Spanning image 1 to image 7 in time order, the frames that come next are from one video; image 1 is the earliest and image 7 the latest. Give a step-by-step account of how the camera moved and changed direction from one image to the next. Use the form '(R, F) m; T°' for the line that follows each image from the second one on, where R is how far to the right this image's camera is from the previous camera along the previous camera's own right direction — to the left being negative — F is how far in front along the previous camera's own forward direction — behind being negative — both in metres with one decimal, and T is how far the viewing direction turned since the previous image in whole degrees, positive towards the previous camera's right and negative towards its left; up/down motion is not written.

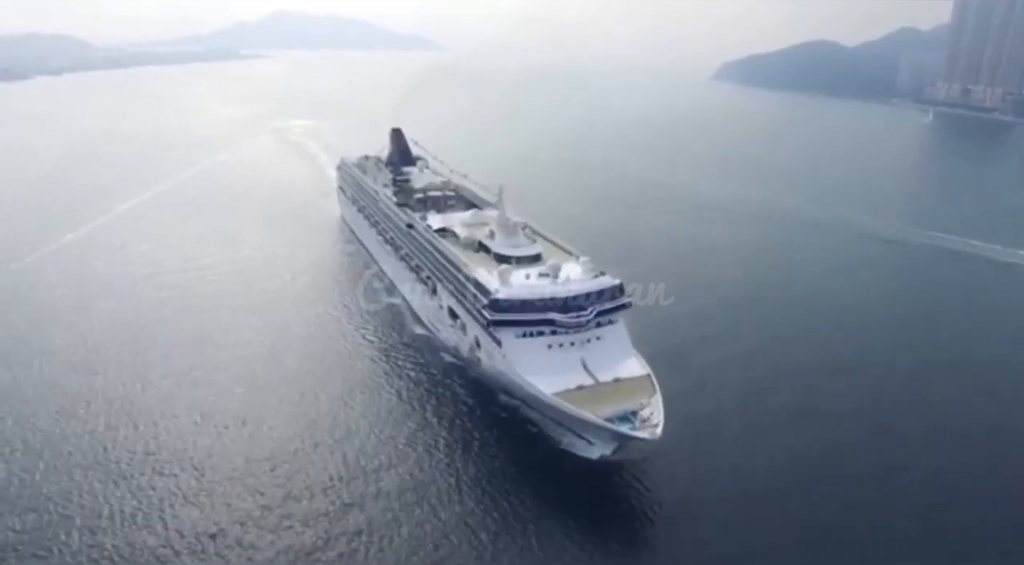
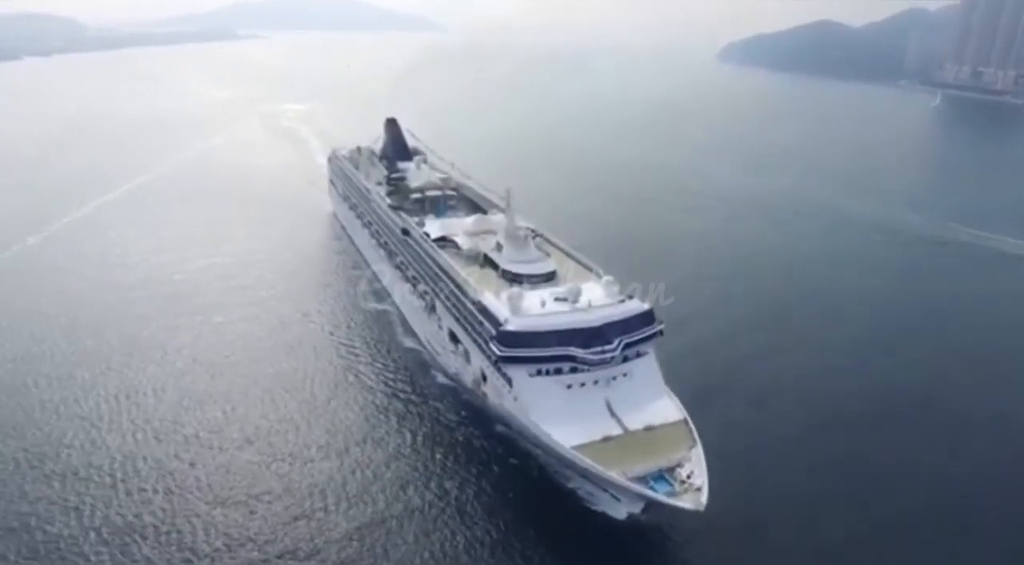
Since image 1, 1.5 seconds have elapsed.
(-0.5, +5.7) m; 0°
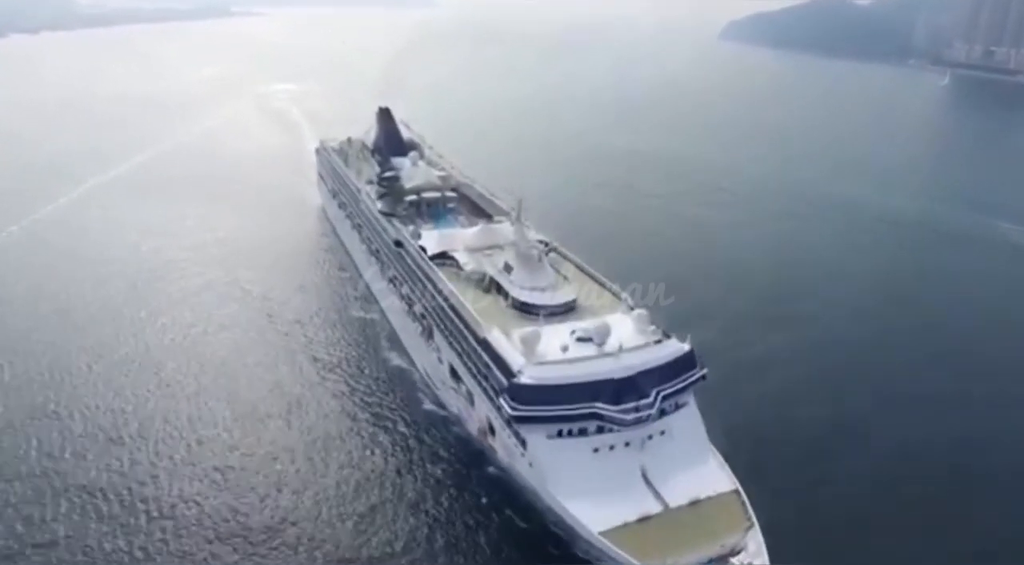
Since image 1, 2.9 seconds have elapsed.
(-0.5, +5.7) m; 0°
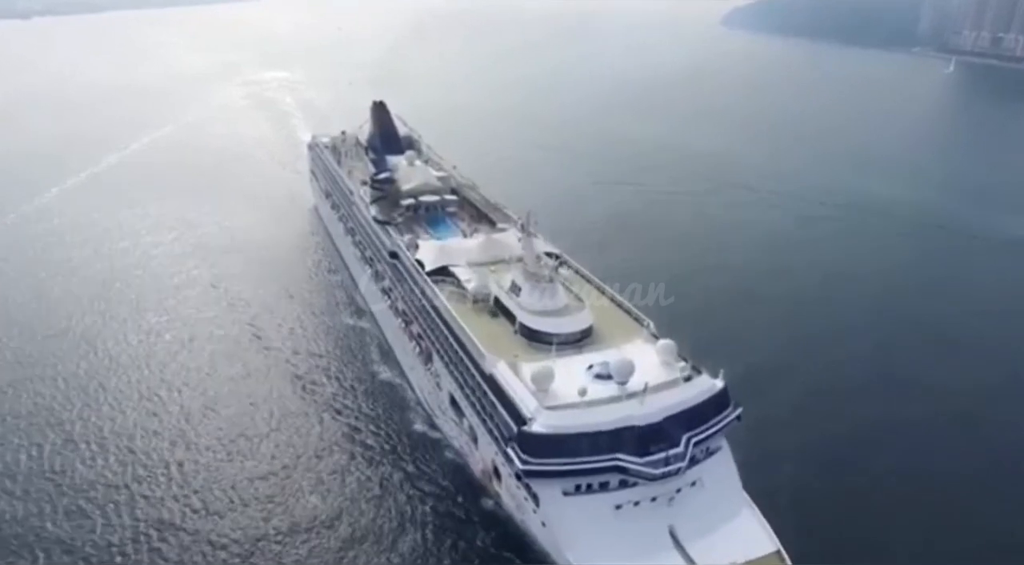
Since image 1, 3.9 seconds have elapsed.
(-0.3, +3.4) m; 0°
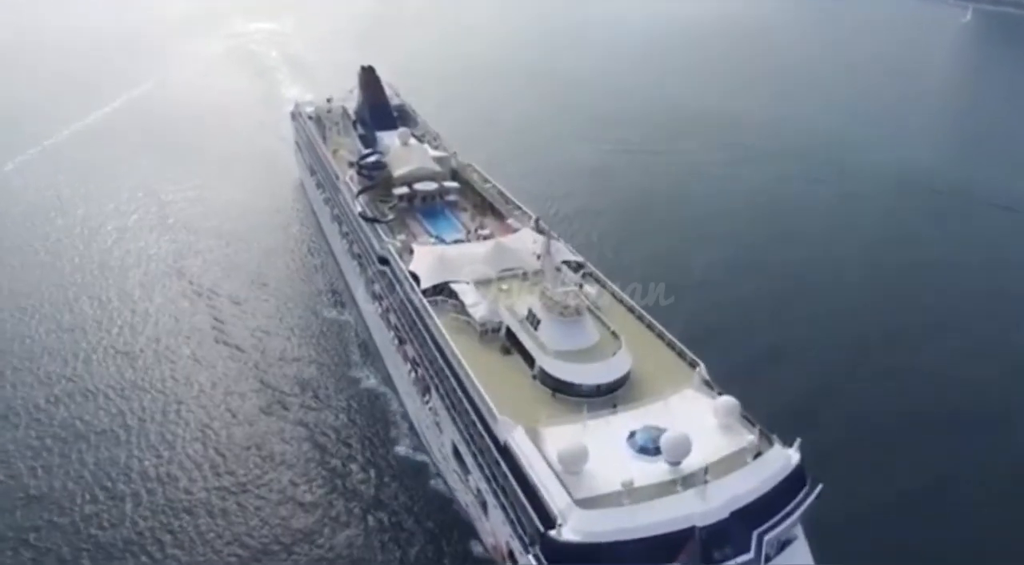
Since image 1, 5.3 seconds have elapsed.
(-0.5, +5.5) m; 0°
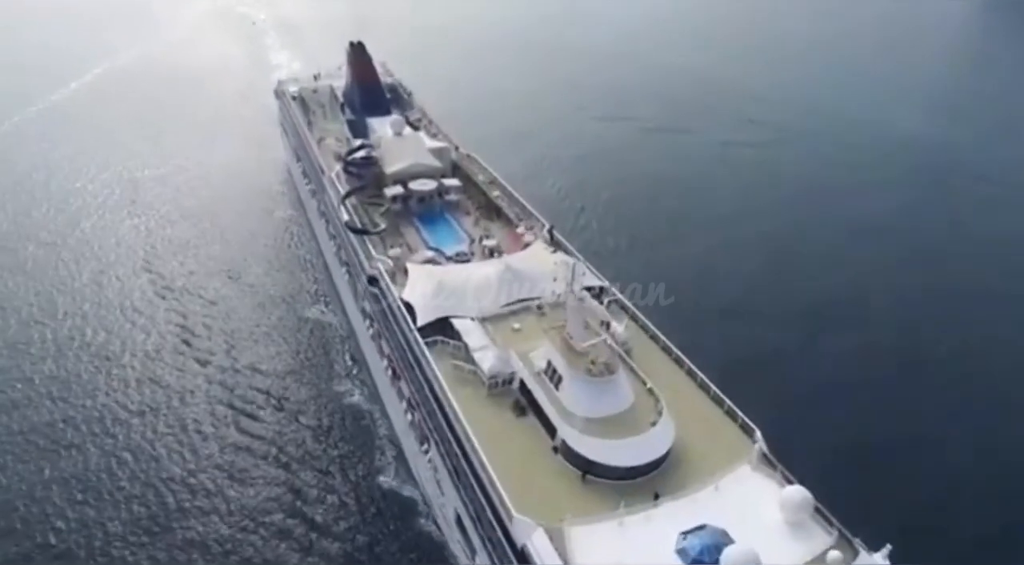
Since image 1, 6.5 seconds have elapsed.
(-0.4, +4.1) m; 0°
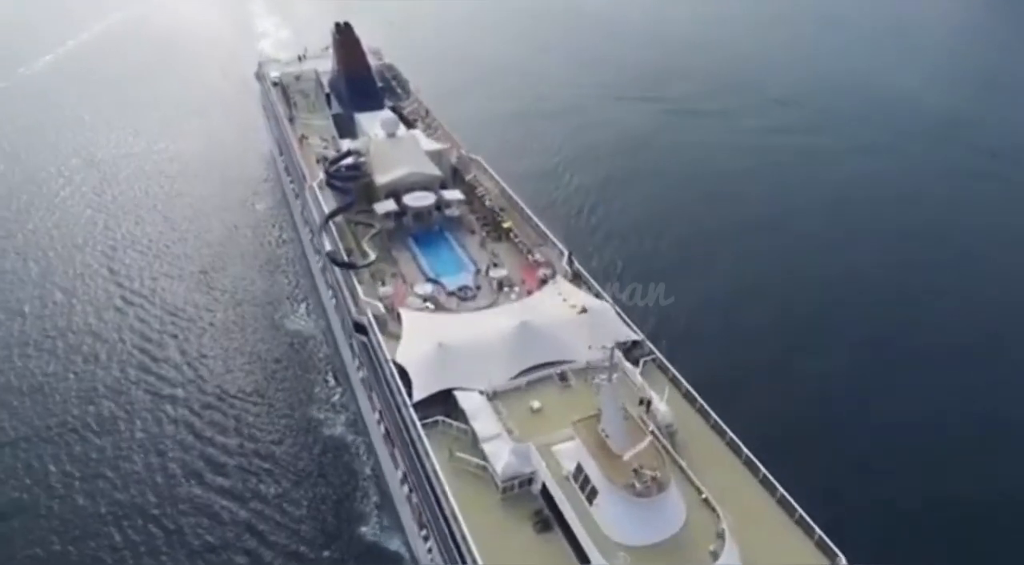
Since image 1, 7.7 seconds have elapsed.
(-0.4, +4.1) m; 0°
